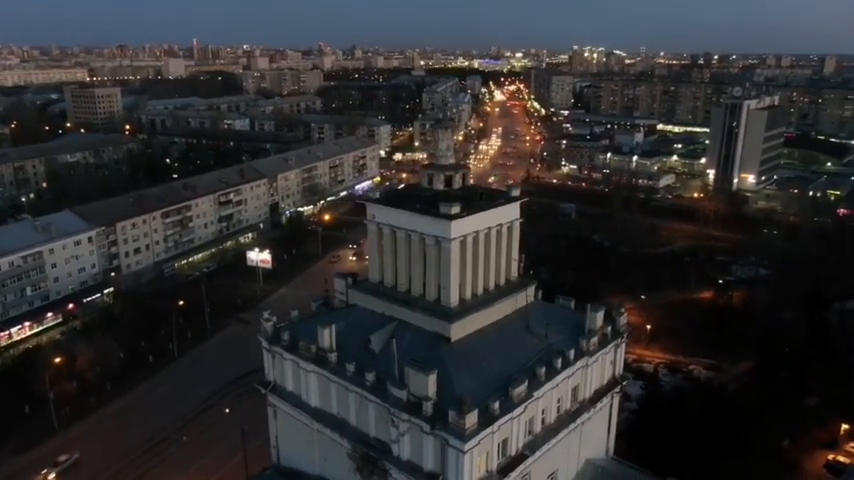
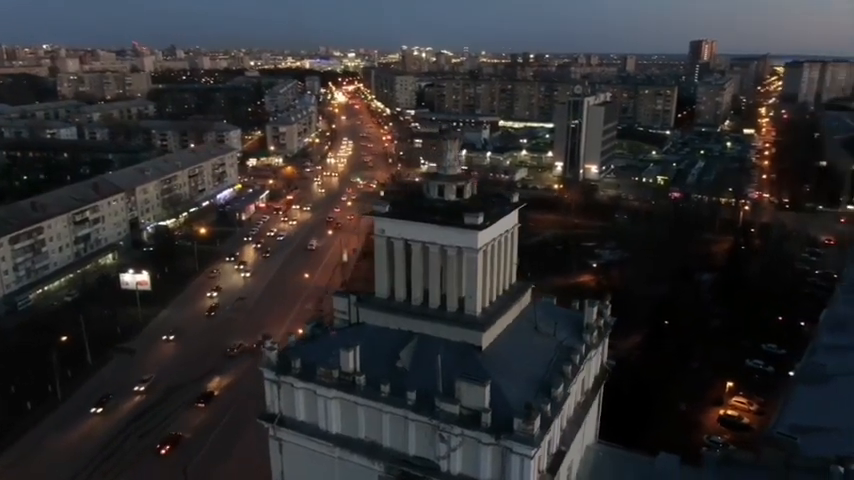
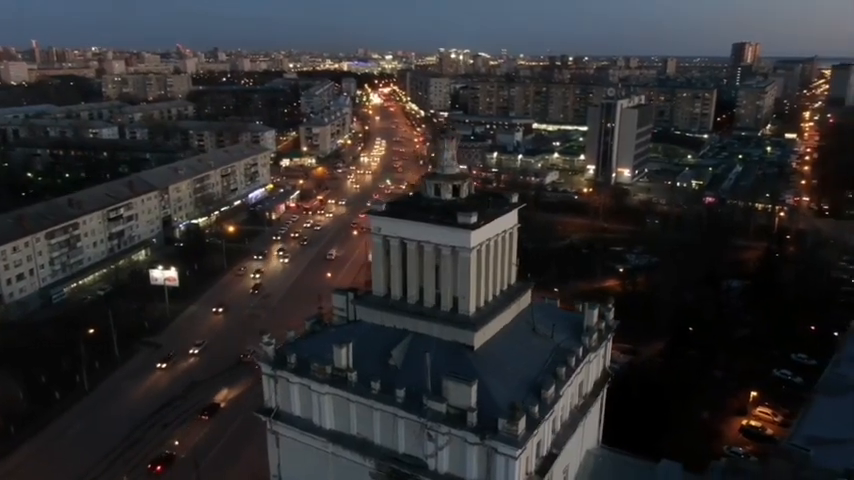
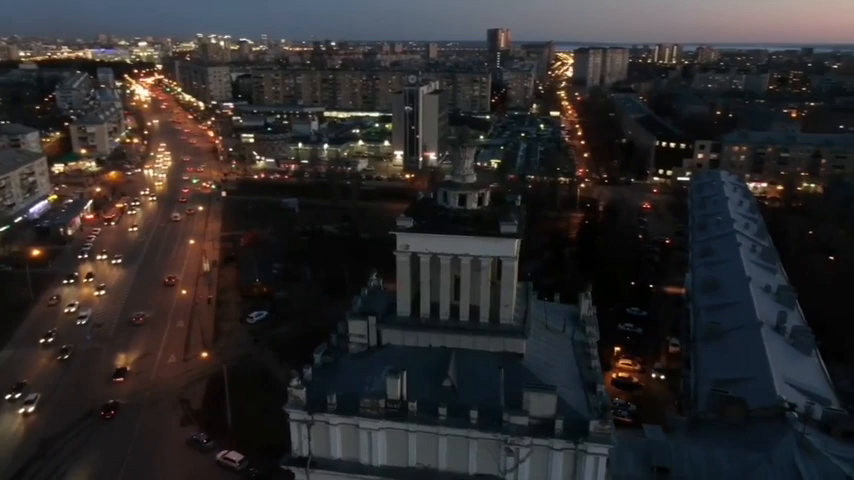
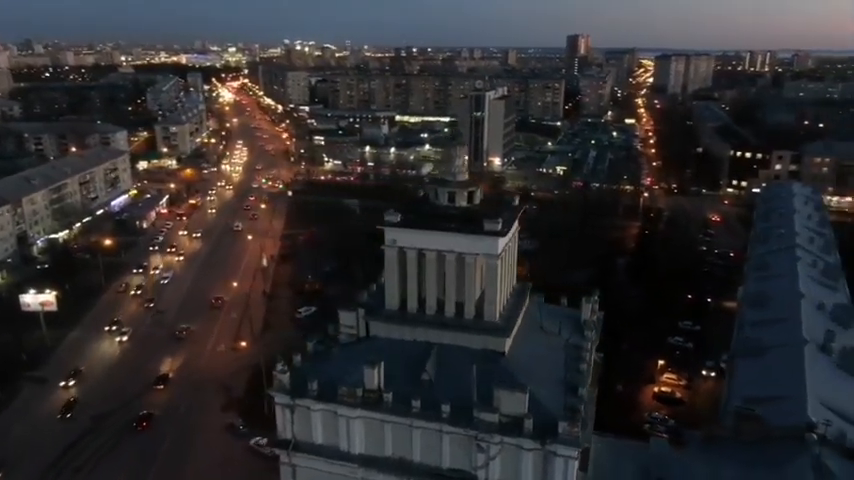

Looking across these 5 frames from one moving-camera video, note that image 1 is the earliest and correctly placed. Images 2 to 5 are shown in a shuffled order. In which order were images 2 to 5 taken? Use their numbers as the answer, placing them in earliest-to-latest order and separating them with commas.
3, 2, 5, 4
